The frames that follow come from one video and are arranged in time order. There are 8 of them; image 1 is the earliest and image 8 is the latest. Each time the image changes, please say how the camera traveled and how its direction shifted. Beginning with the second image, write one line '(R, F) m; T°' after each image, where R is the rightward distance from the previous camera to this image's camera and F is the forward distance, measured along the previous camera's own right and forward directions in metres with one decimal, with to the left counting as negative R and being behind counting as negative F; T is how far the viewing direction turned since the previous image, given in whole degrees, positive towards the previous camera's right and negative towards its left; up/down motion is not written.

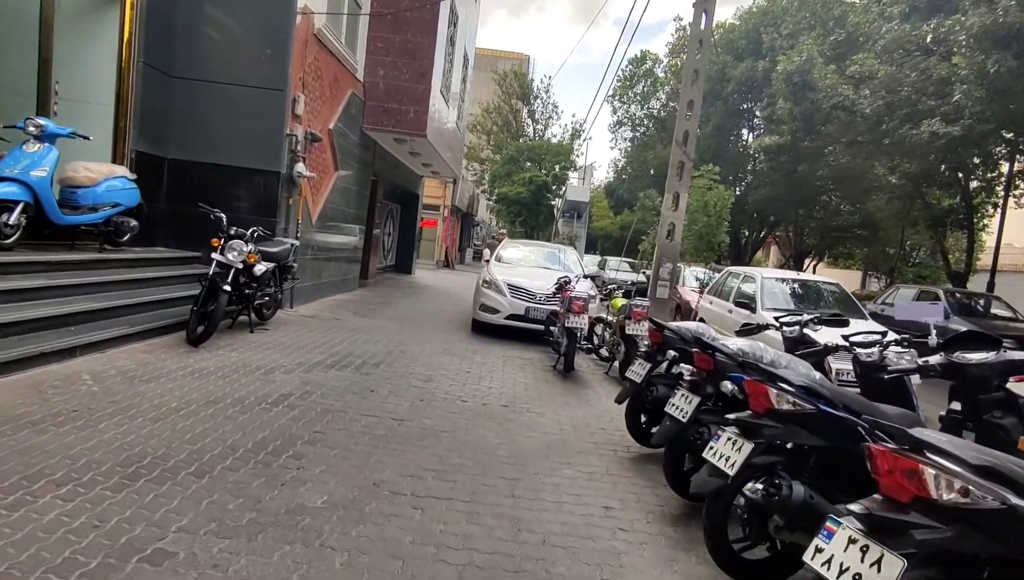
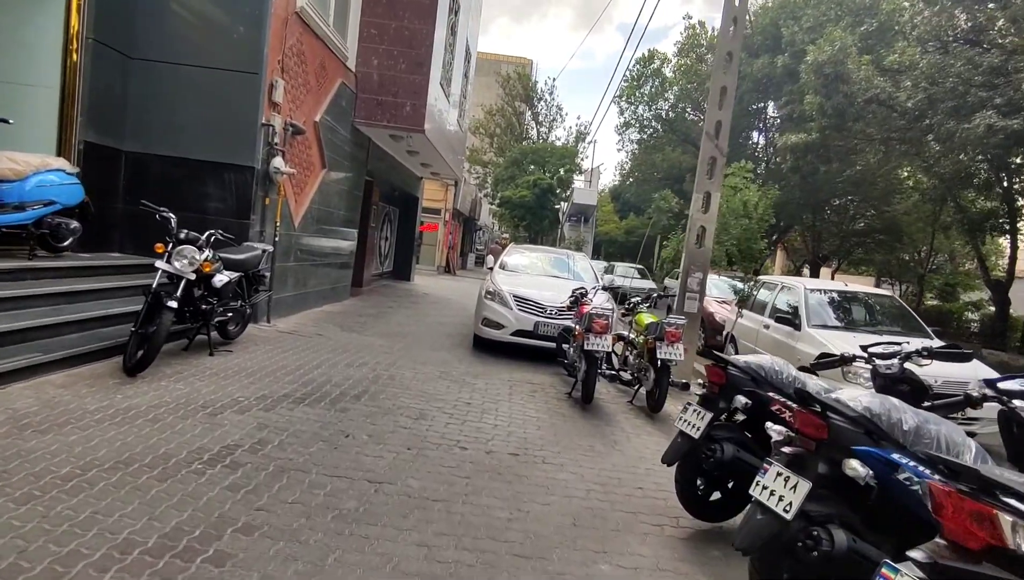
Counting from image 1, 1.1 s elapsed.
(-0.1, +1.1) m; 0°
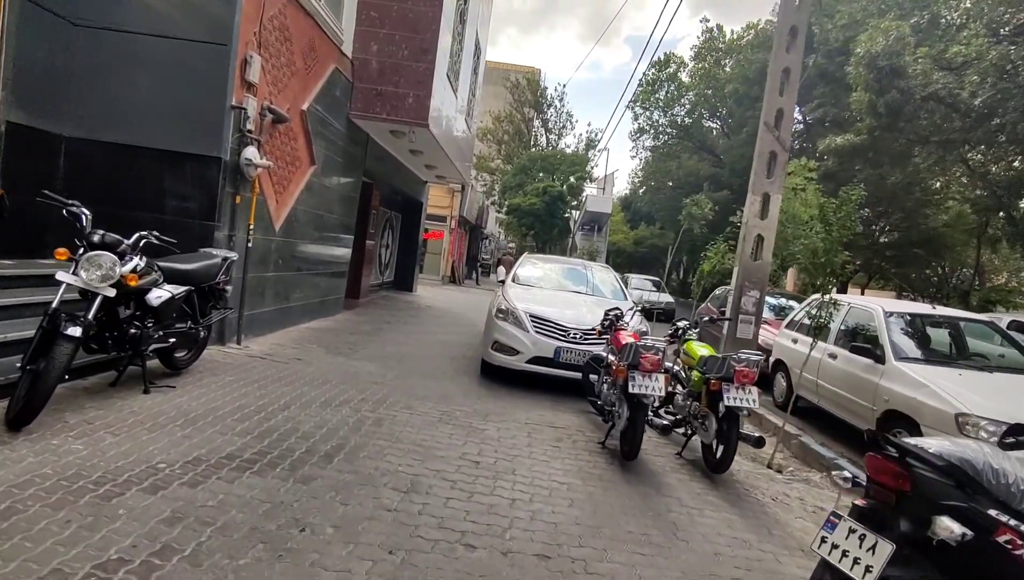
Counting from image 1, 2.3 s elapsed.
(-0.2, +1.4) m; 0°
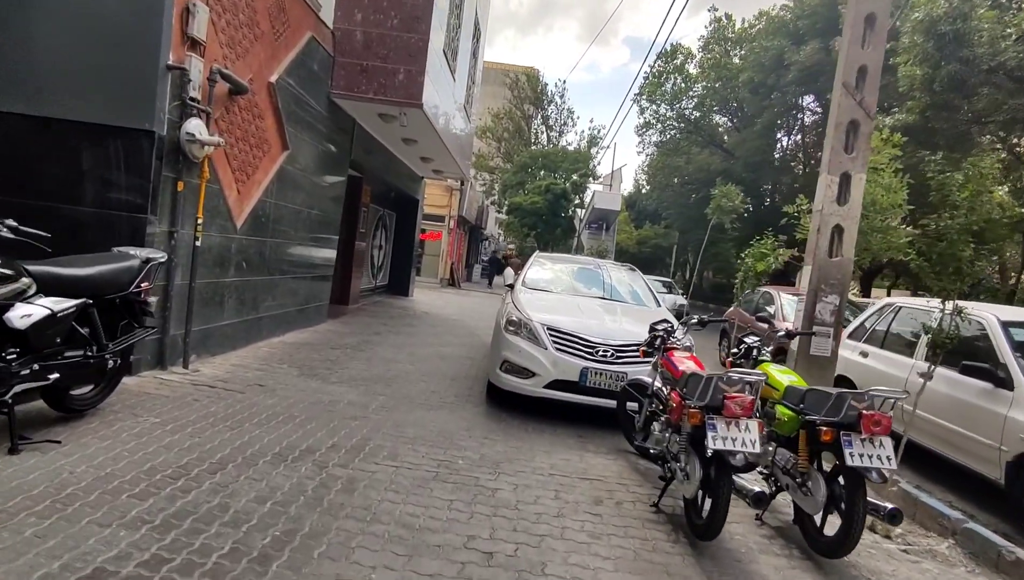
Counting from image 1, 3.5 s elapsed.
(-0.1, +1.4) m; 0°
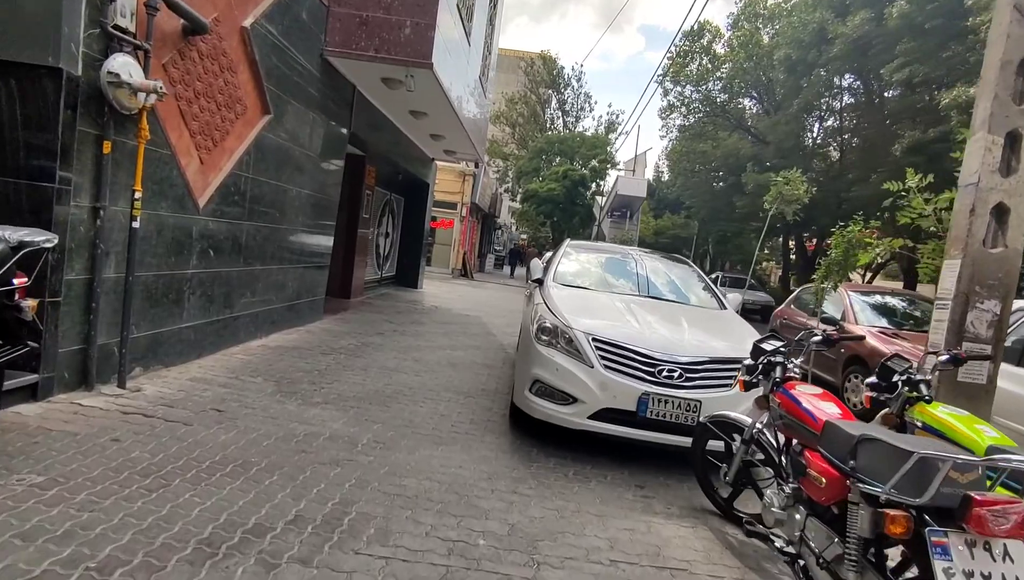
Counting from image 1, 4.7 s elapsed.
(-0.2, +1.4) m; -1°
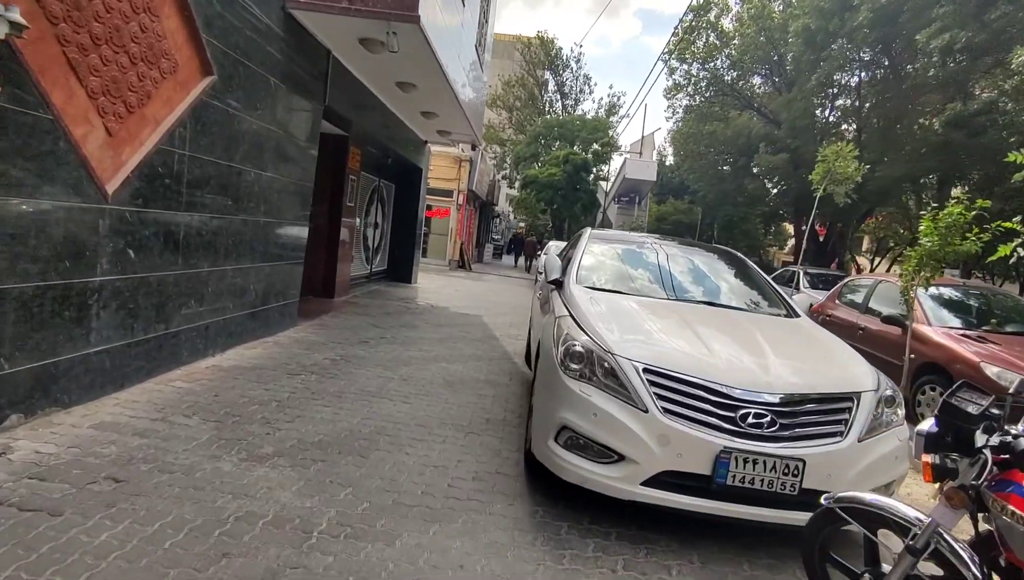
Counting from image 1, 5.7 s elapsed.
(-0.1, +1.3) m; 0°
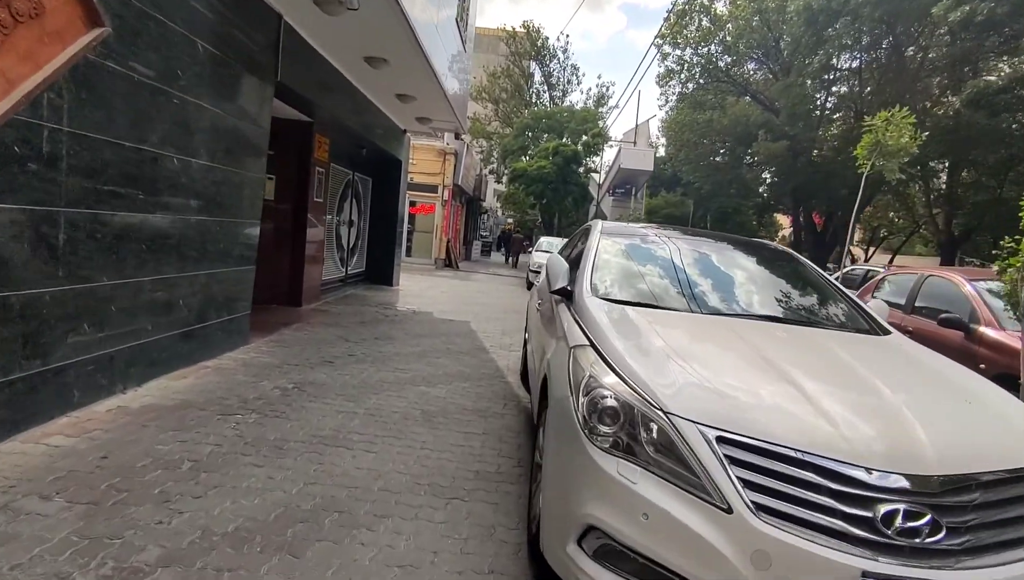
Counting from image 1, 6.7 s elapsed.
(0.0, +1.2) m; +1°
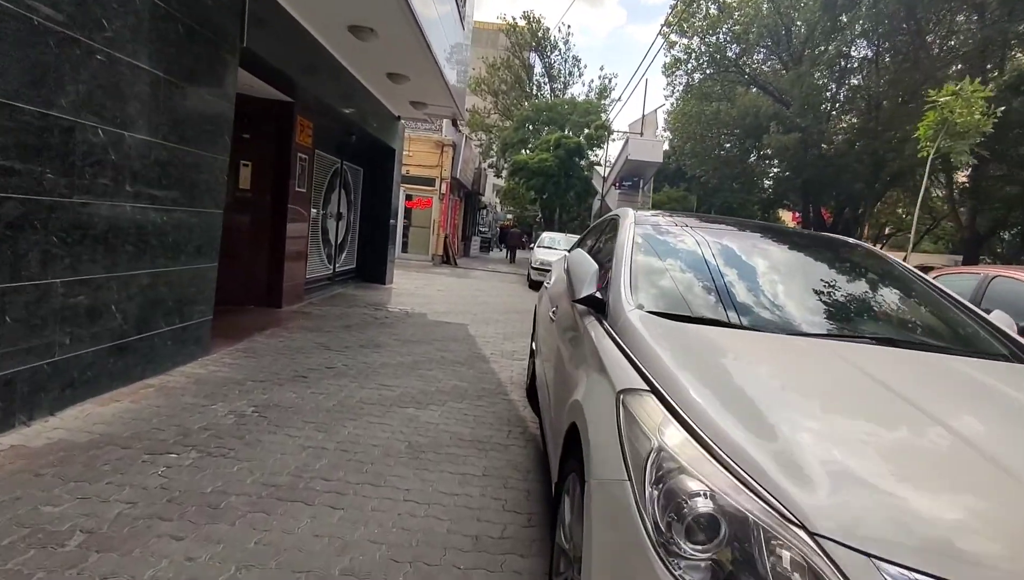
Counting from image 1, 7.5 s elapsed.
(-0.1, +0.9) m; 0°
